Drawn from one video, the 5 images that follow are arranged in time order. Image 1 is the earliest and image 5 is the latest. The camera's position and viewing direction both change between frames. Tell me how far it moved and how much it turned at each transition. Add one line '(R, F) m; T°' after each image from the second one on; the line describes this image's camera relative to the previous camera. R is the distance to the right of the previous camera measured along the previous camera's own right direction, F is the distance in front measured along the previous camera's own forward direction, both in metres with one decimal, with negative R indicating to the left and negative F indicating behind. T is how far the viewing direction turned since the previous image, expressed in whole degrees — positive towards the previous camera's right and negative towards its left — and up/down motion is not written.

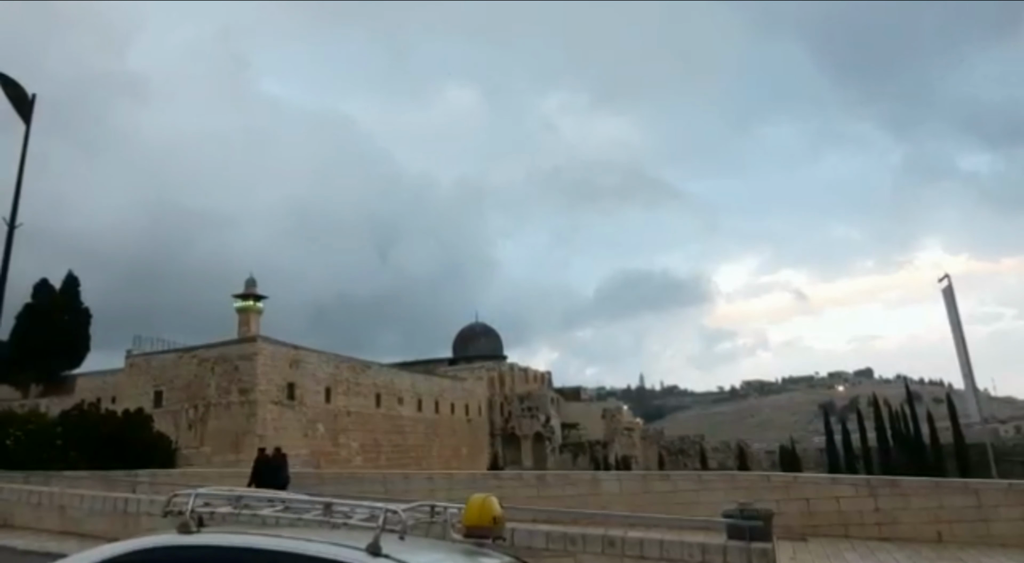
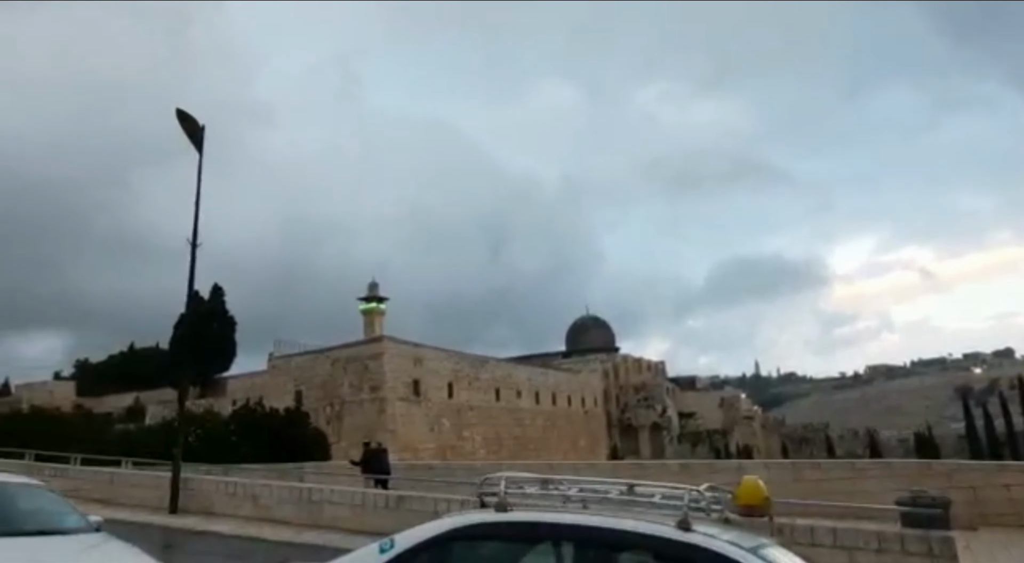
(-1.0, -0.9) m; -8°
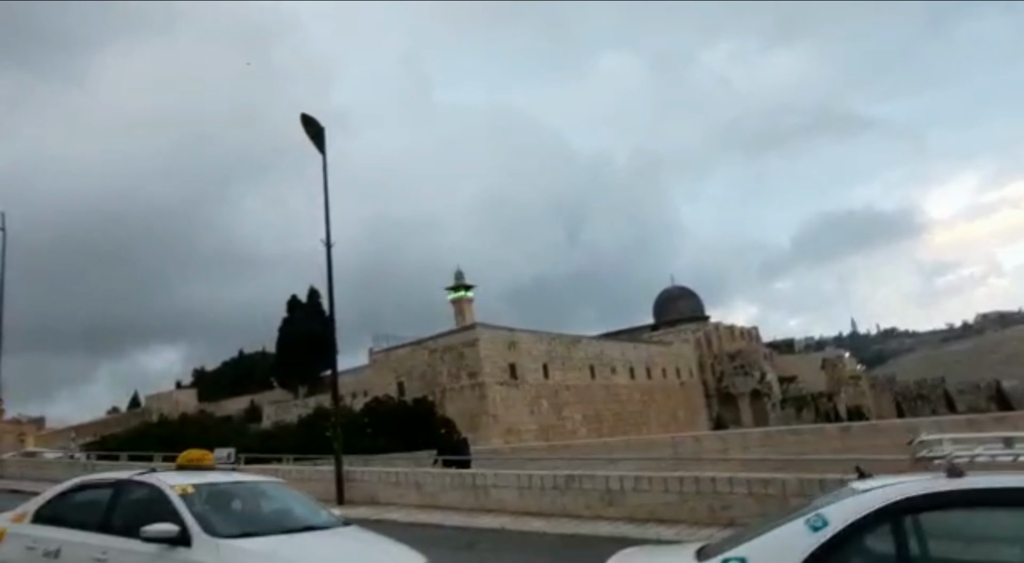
(-2.2, +0.1) m; -5°
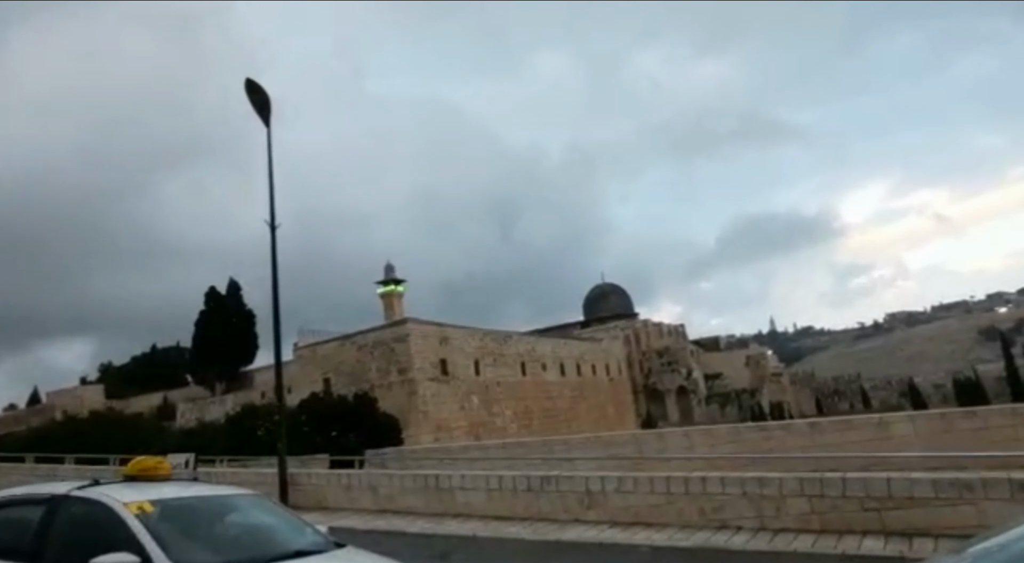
(-1.4, +1.1) m; +7°
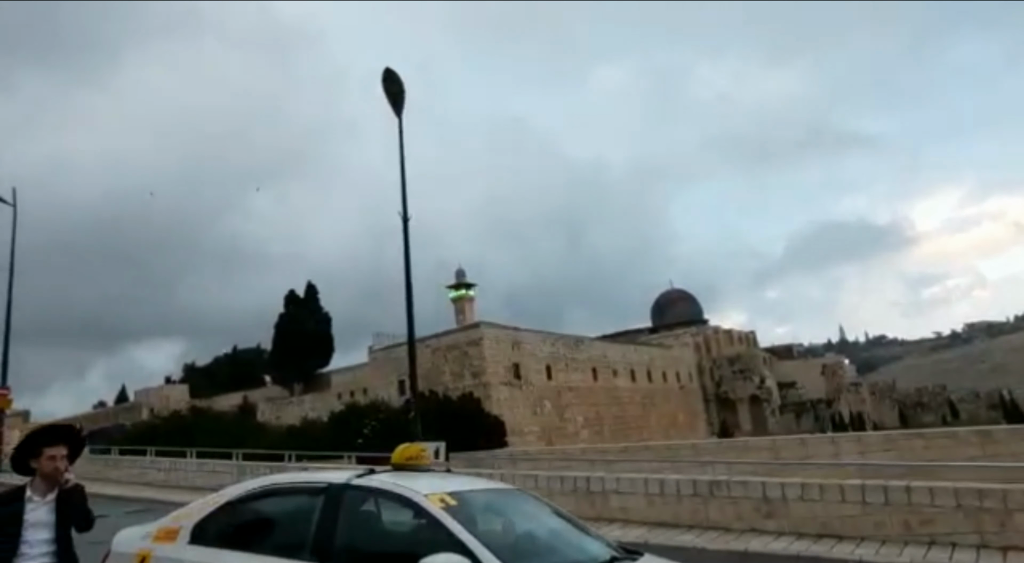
(-2.9, +0.6) m; -2°
